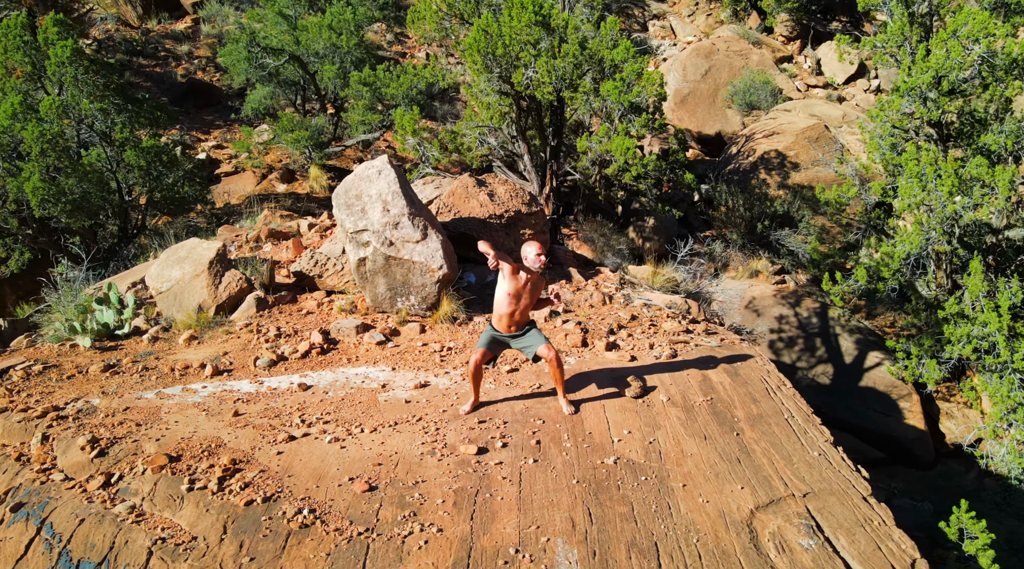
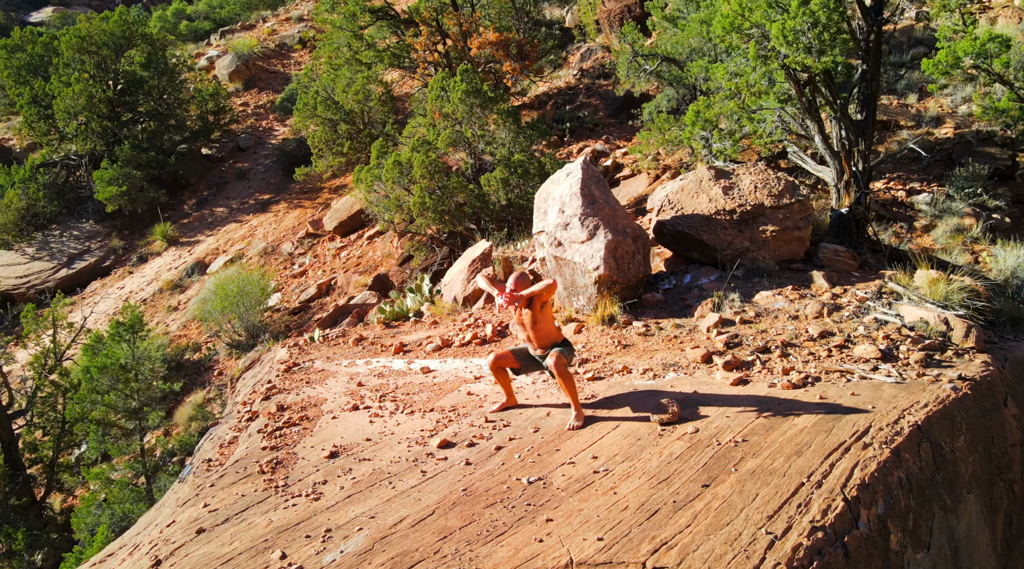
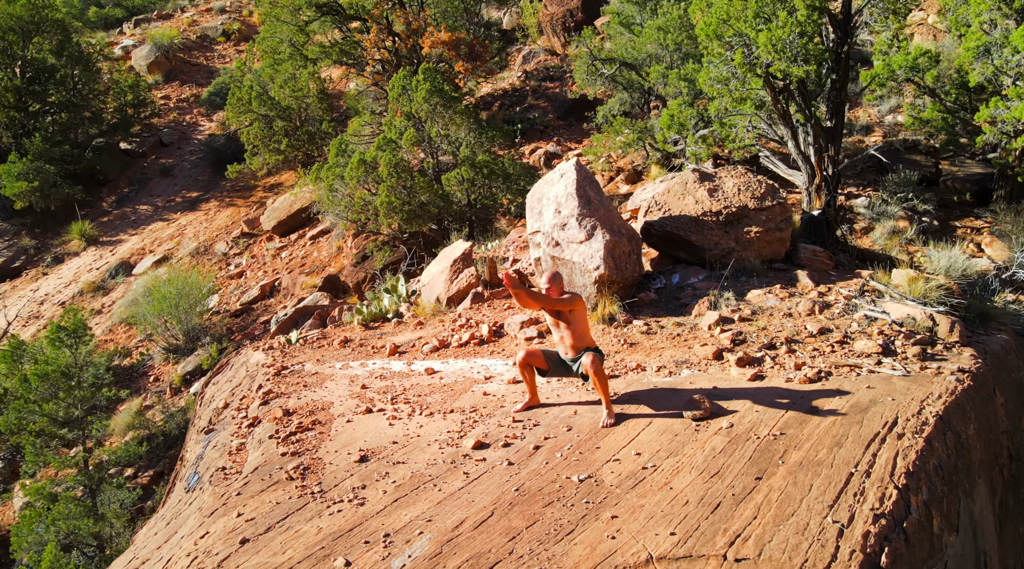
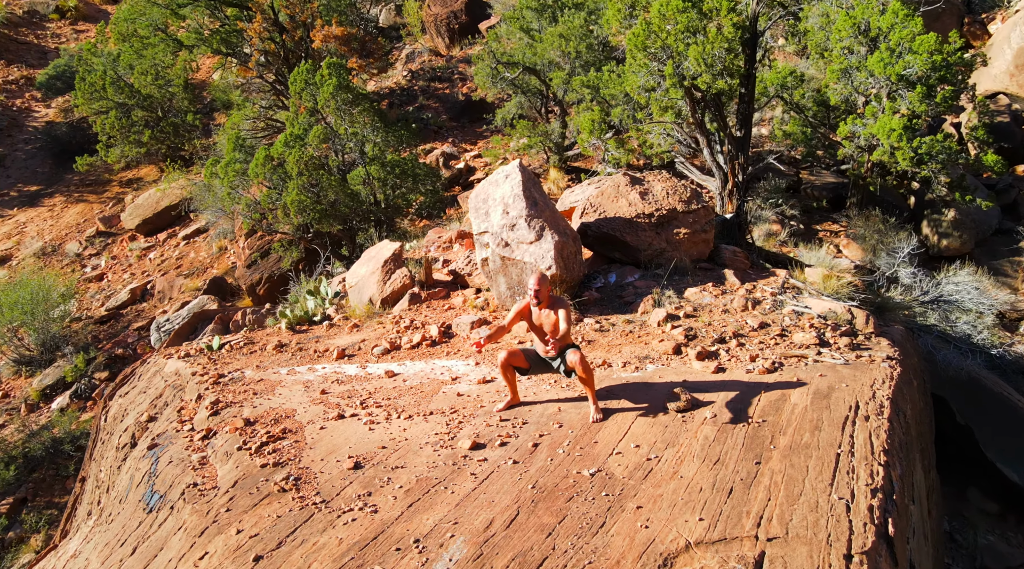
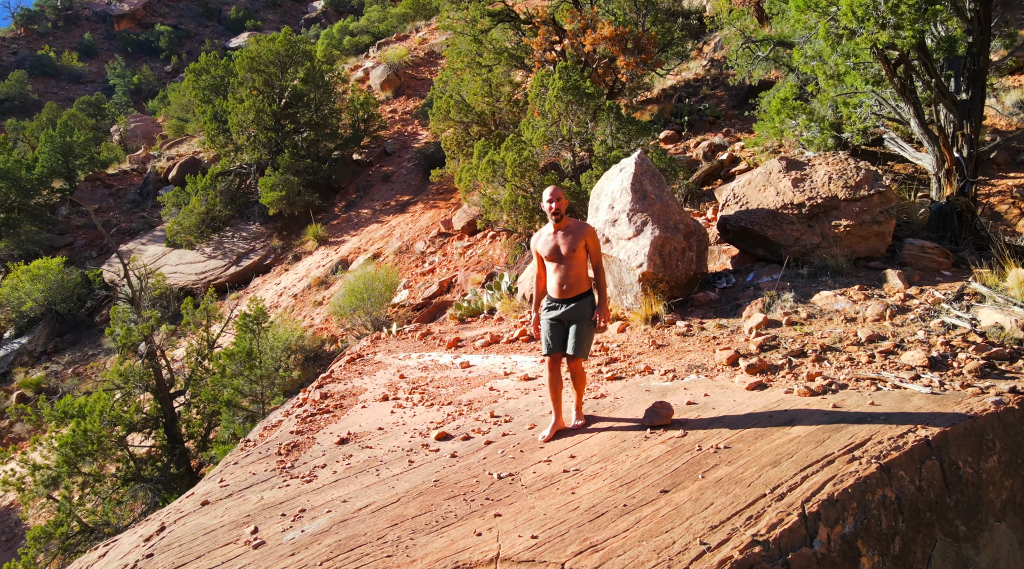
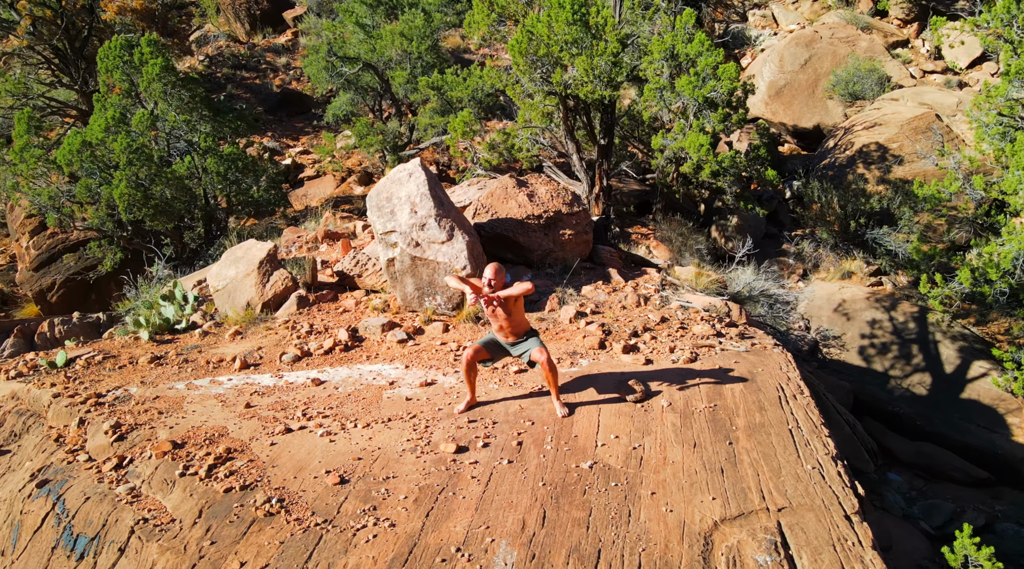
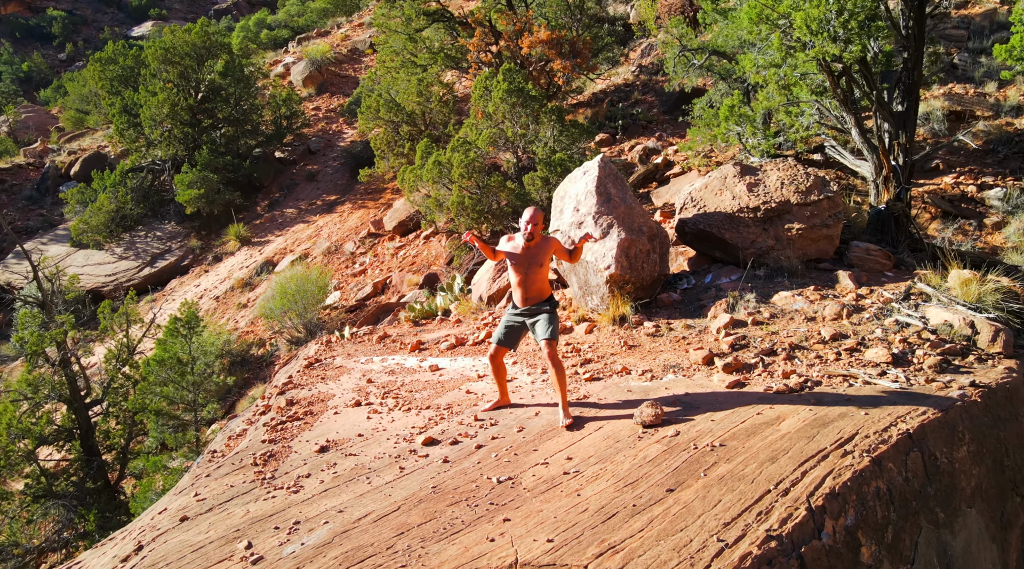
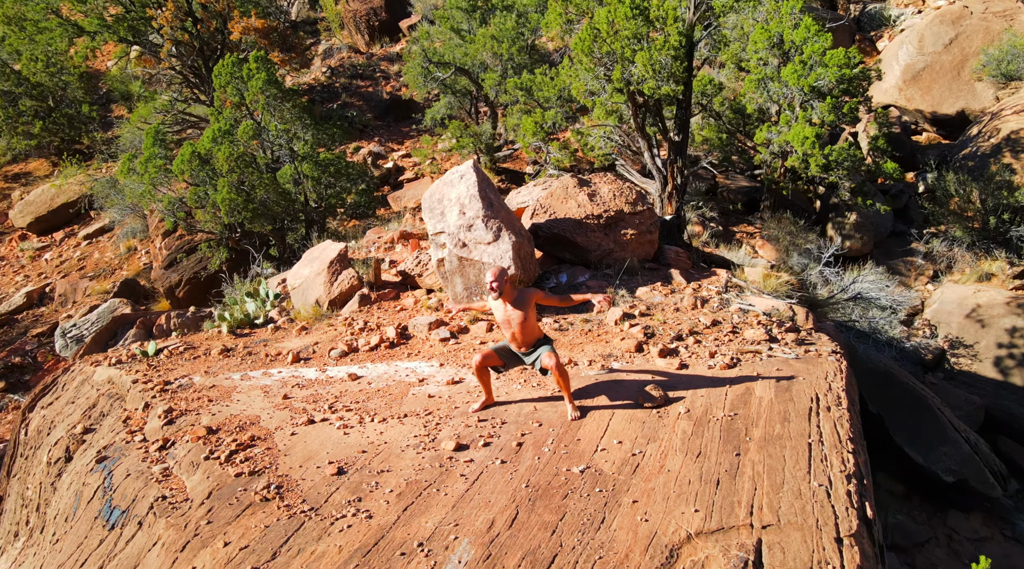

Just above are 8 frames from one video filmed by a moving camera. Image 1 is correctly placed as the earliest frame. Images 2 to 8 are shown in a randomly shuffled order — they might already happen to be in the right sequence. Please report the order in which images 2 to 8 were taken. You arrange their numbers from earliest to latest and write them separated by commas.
6, 8, 4, 3, 2, 7, 5
